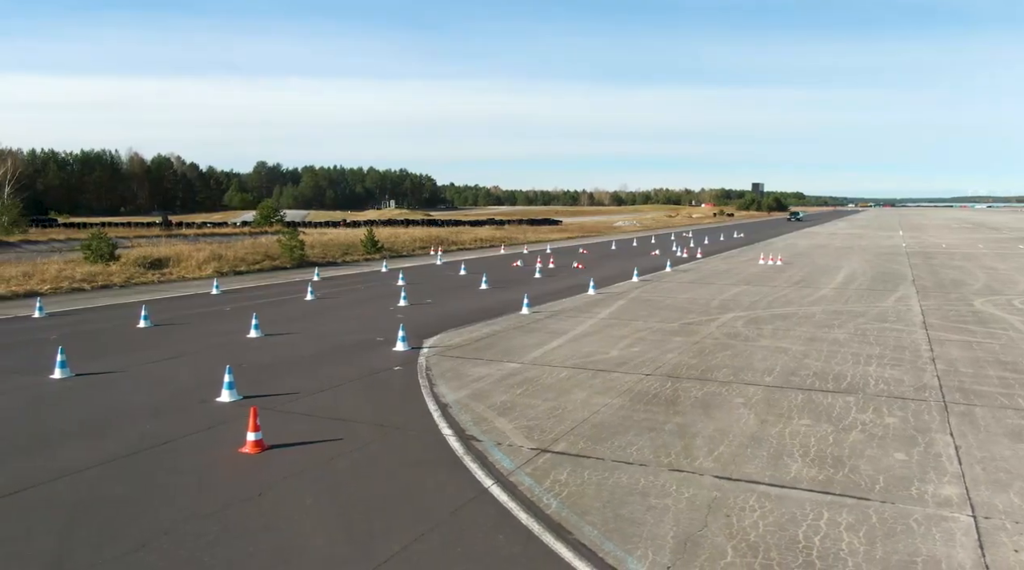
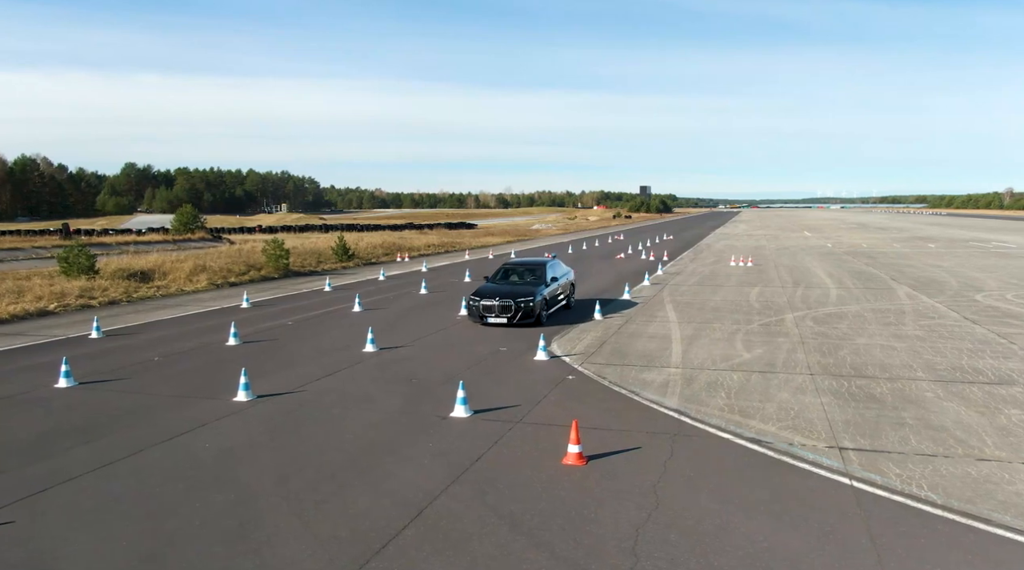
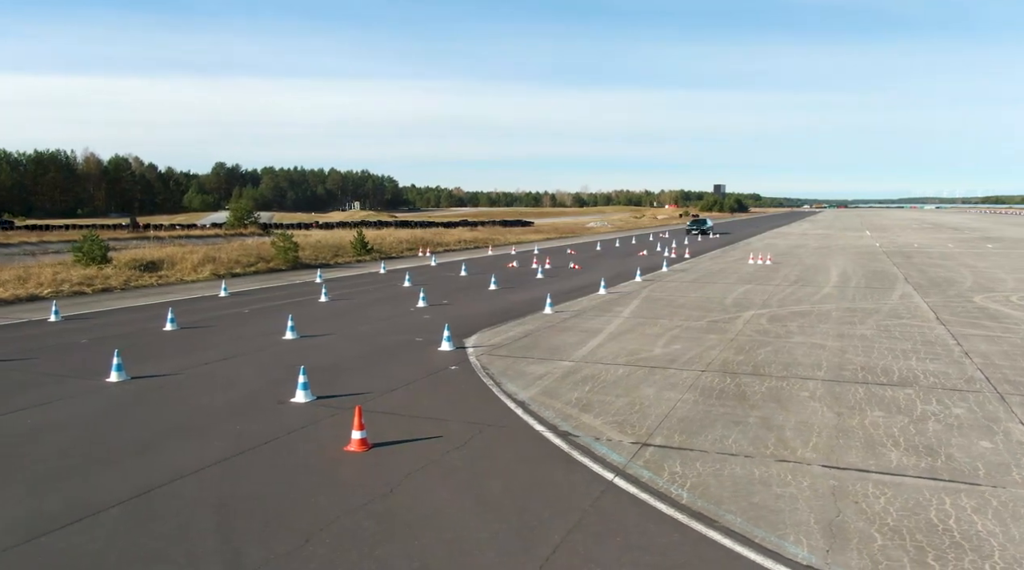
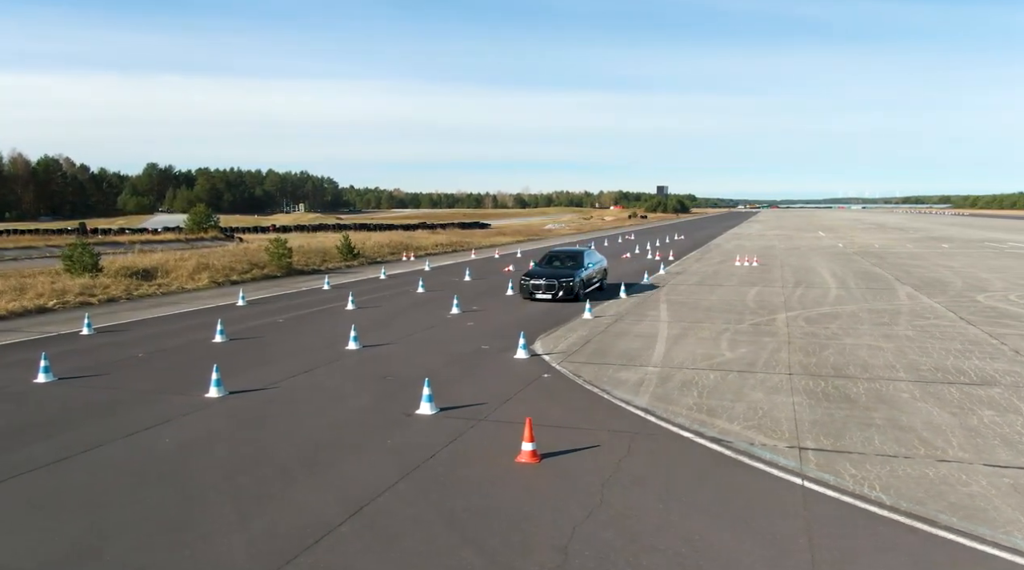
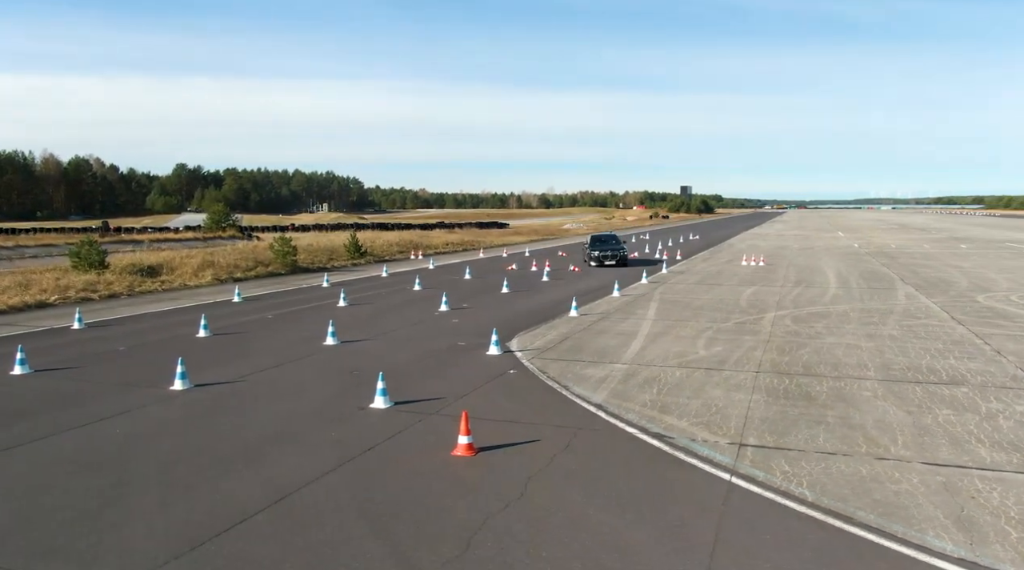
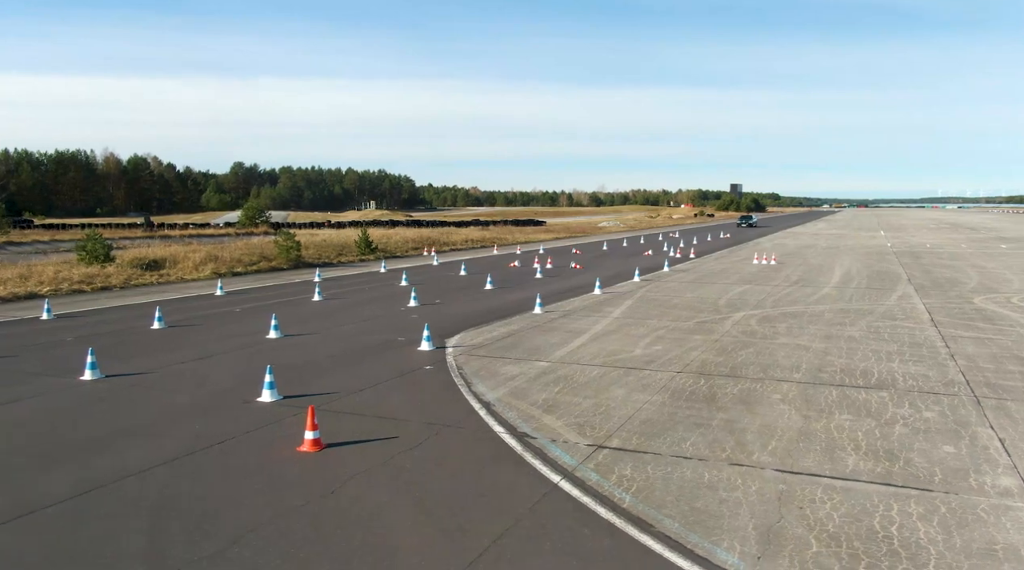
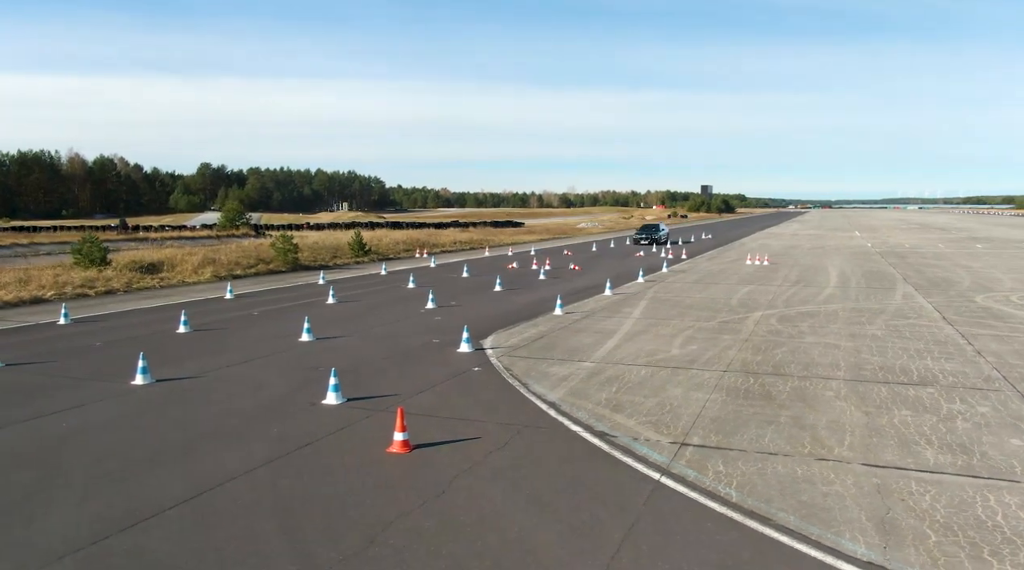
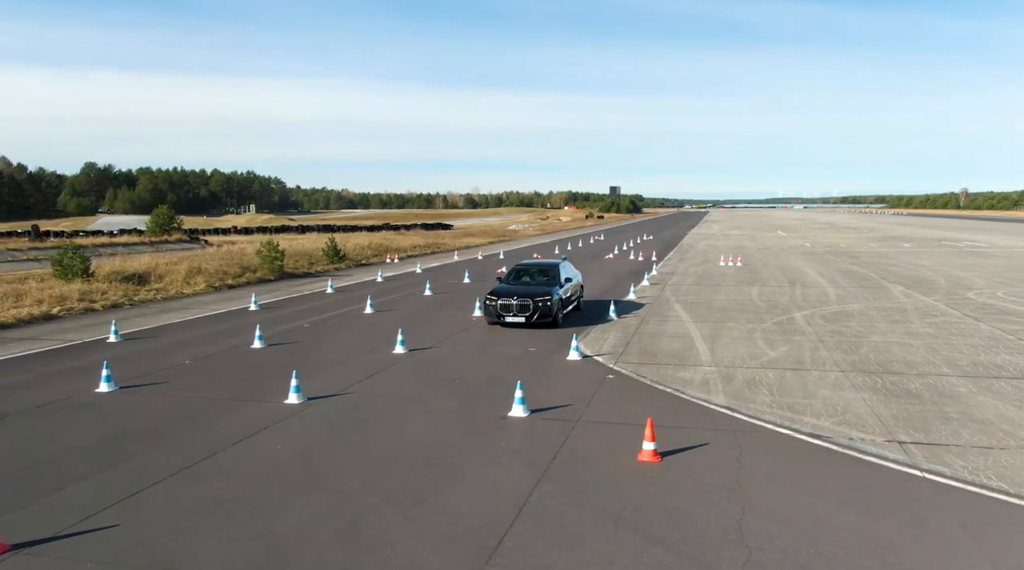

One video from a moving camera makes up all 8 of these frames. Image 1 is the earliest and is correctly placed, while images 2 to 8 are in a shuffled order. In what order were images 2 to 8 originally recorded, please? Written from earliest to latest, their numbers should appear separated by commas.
6, 3, 7, 5, 4, 2, 8
